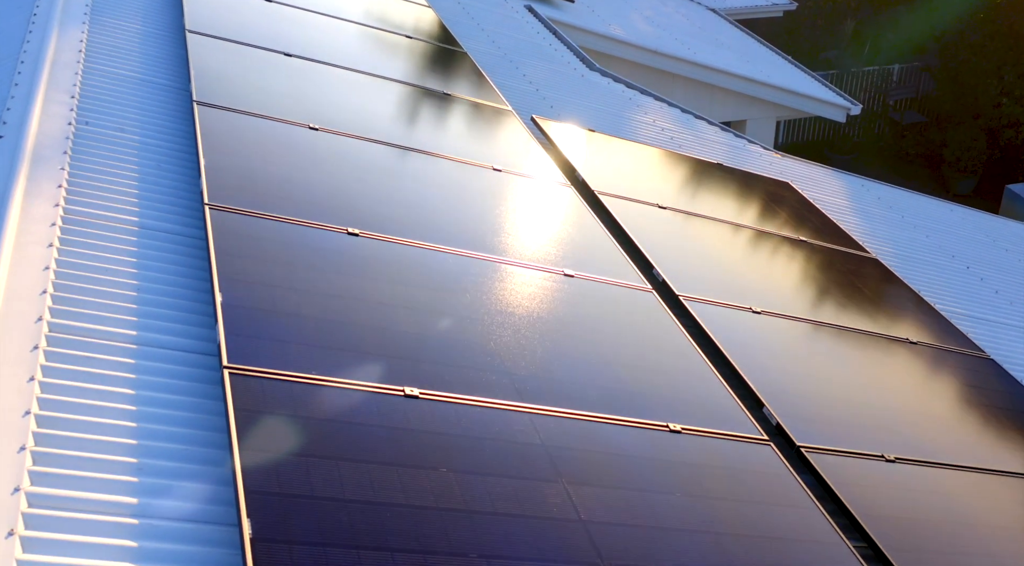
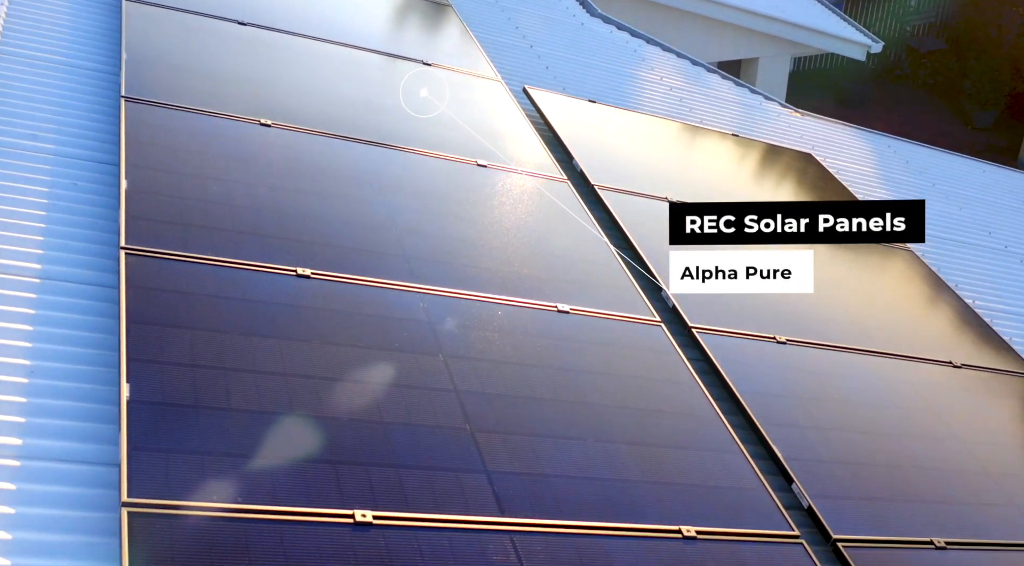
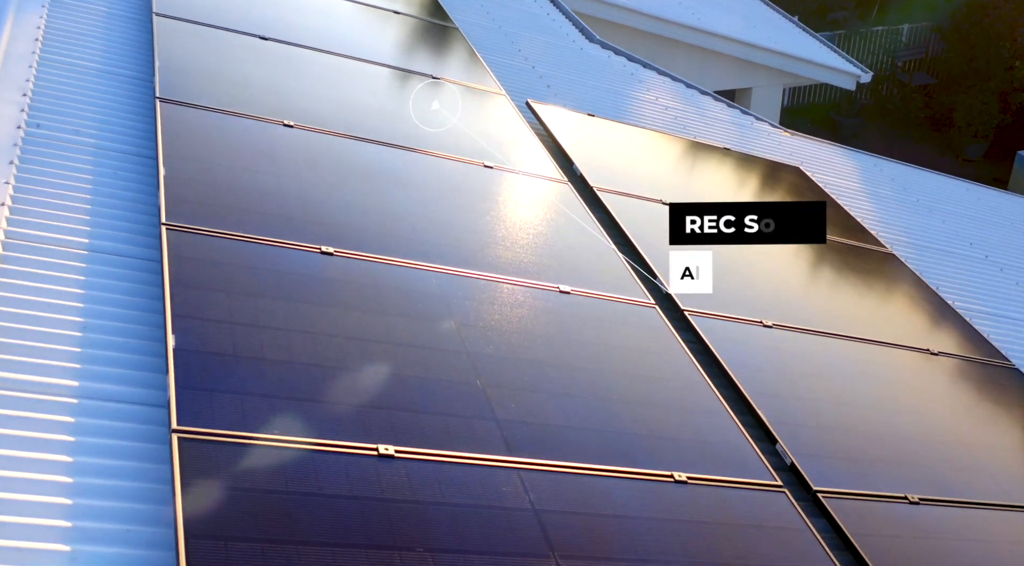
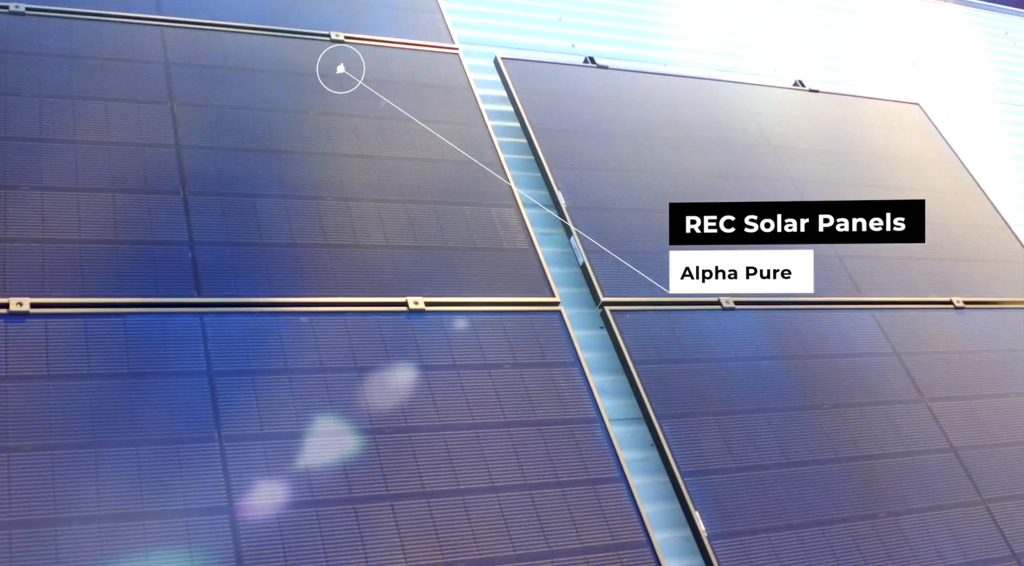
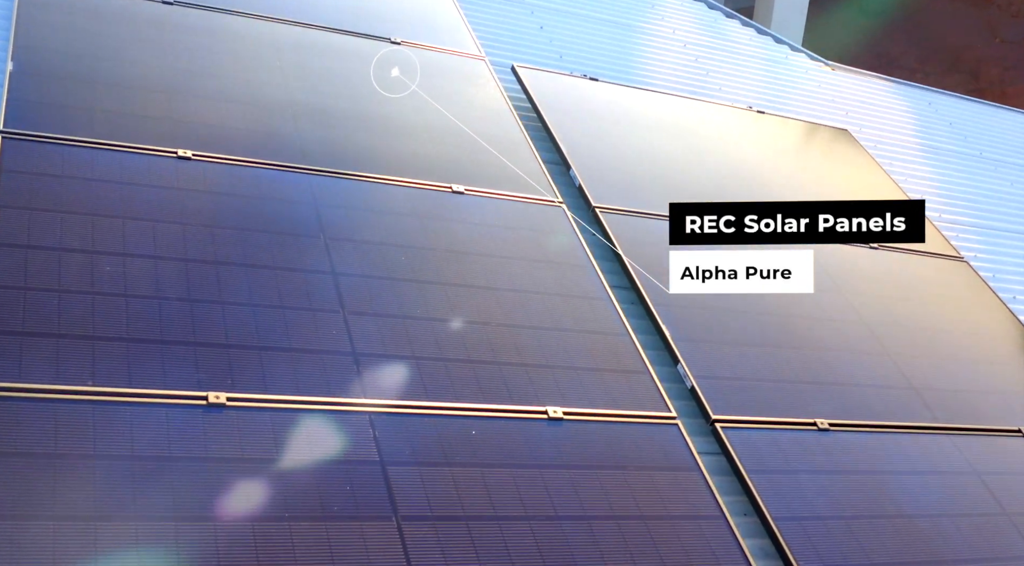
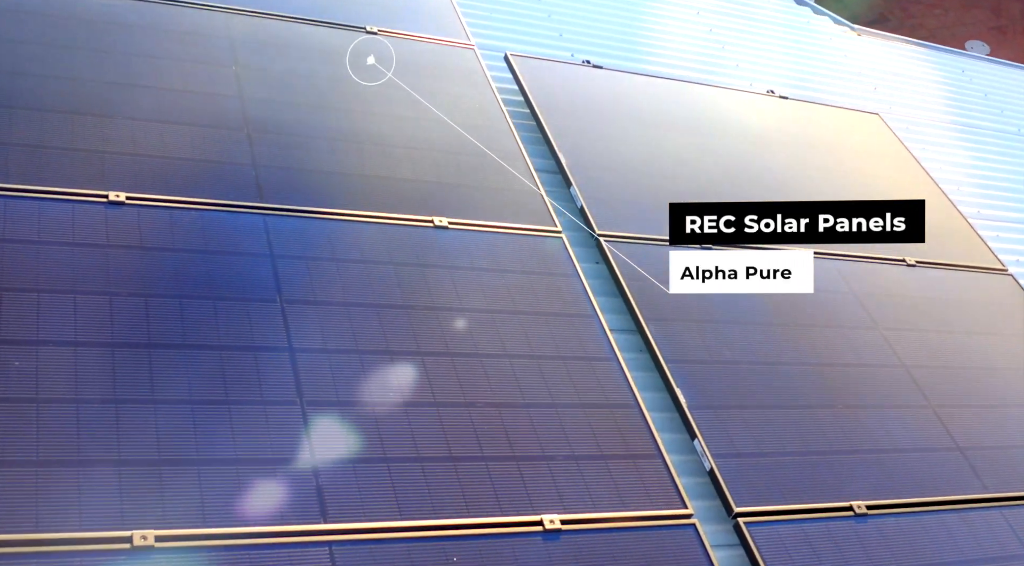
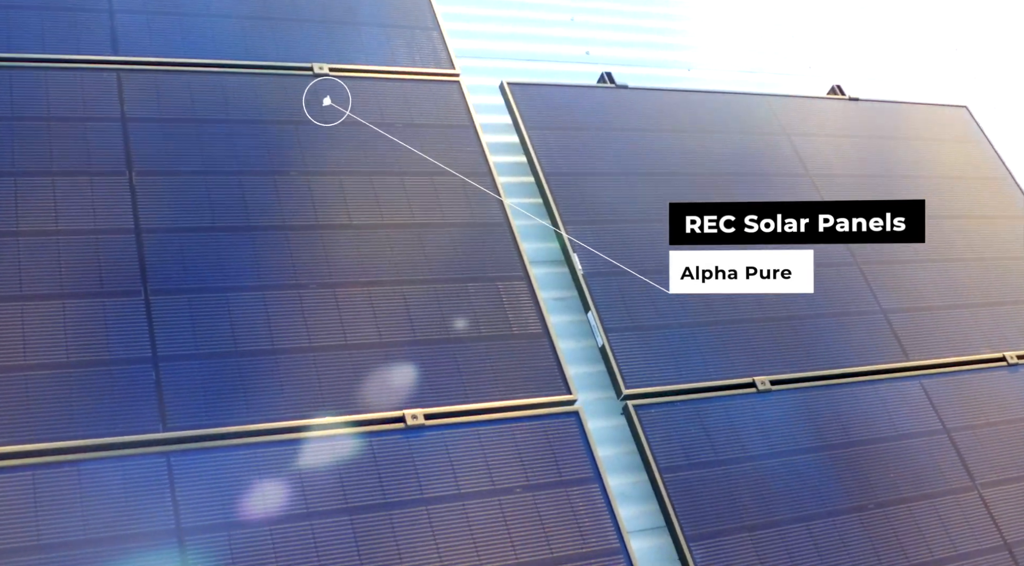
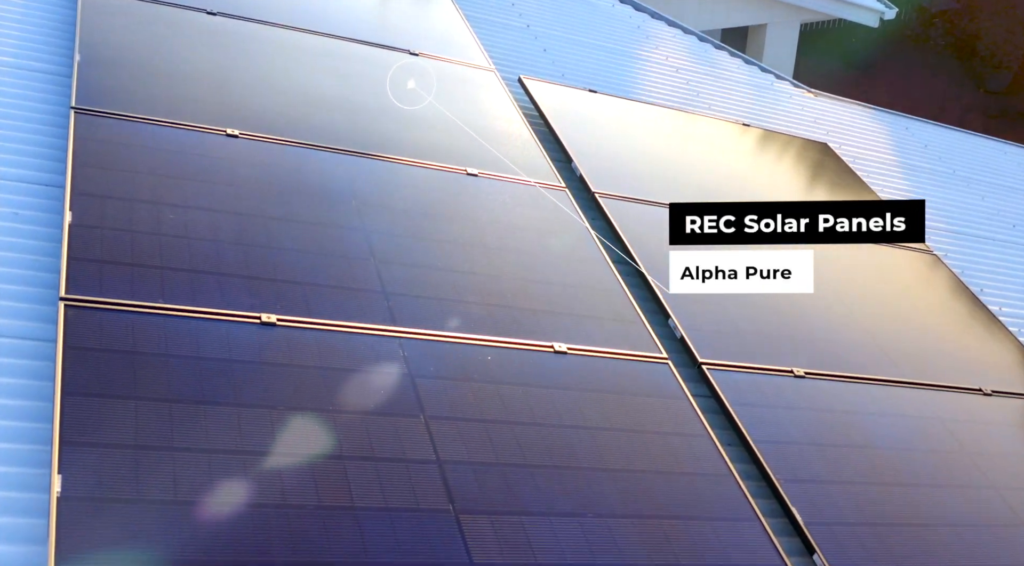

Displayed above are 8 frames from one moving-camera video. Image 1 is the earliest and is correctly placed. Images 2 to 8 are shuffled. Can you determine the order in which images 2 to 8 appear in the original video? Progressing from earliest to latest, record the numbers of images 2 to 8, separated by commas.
3, 2, 8, 5, 6, 4, 7
